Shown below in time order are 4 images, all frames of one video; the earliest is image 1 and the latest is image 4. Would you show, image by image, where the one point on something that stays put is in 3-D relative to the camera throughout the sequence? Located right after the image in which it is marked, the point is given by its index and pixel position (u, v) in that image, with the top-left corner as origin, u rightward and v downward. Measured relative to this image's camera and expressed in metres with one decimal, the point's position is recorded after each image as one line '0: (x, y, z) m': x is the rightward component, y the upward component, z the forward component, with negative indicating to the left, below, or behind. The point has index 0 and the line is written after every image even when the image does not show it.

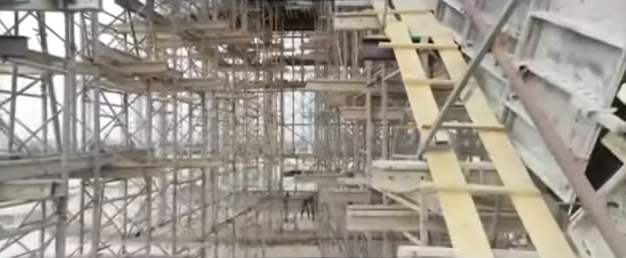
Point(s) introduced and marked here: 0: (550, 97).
0: (+1.4, +0.2, +2.2) m
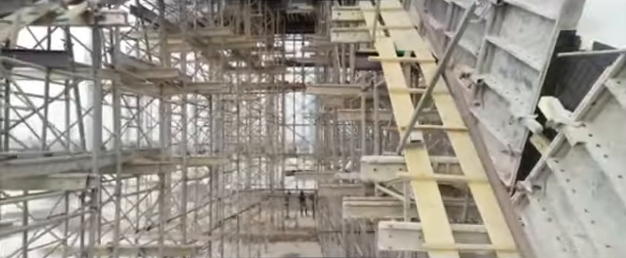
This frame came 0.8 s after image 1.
0: (+1.3, +0.2, +2.8) m
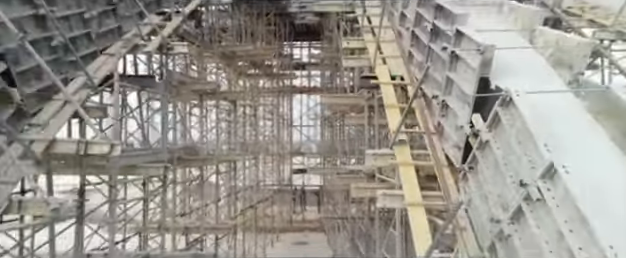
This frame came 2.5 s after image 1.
0: (+1.6, +0.1, +4.5) m
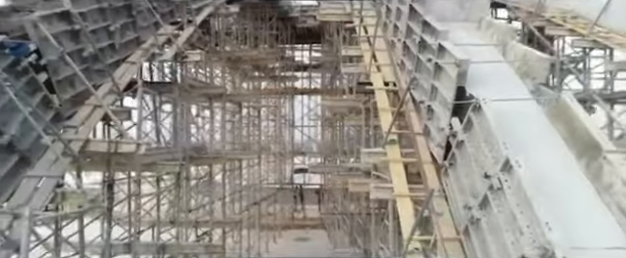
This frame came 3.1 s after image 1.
0: (+1.6, +0.1, +5.1) m
